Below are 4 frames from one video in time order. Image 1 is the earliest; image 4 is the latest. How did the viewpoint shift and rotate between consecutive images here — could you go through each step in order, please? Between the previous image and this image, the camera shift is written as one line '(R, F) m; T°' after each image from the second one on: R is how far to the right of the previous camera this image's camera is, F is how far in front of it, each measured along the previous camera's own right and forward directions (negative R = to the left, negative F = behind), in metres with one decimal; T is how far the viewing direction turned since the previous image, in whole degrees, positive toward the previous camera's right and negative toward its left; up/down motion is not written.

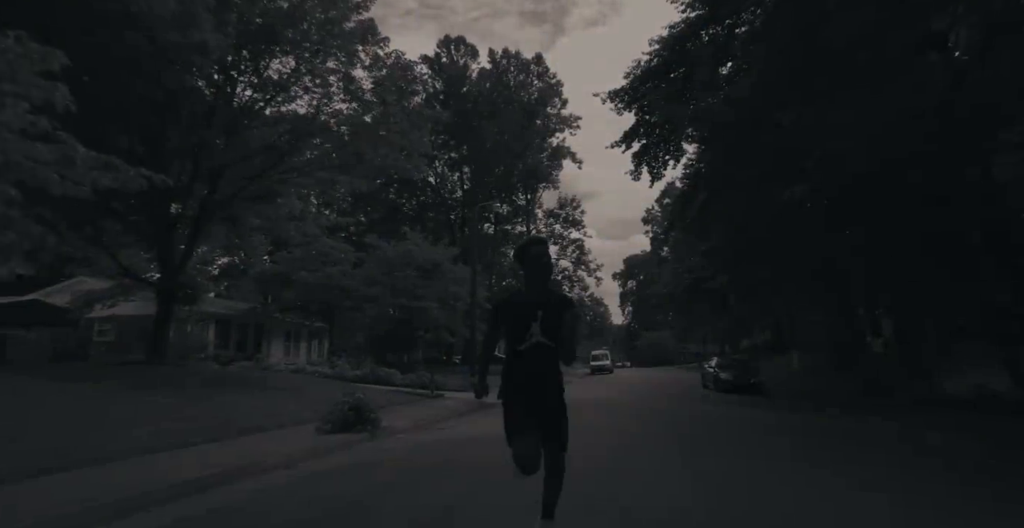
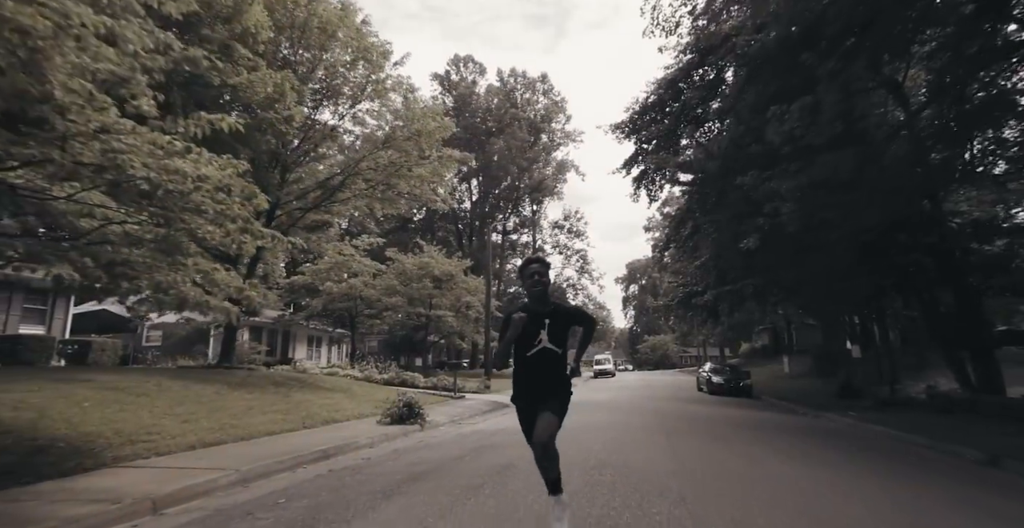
(-0.4, -2.3) m; 0°
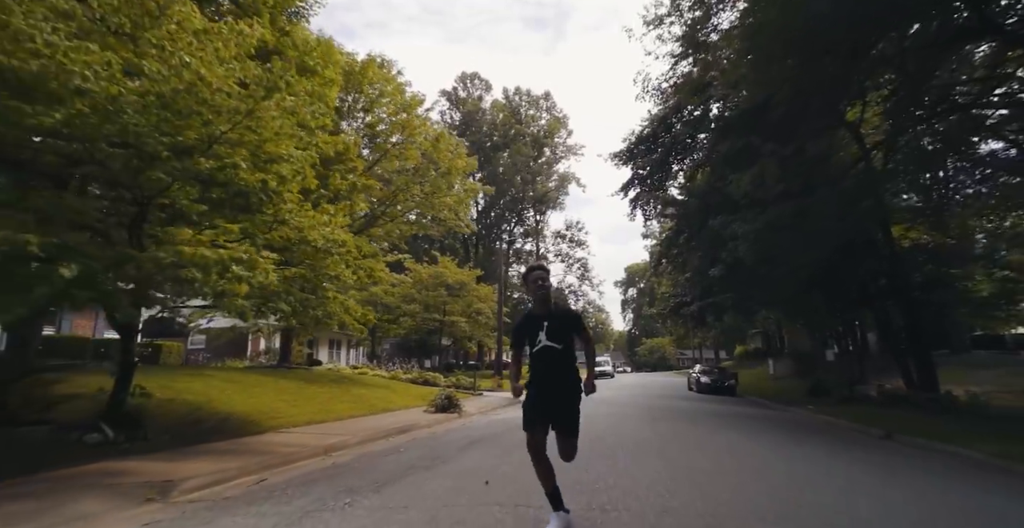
(-0.6, -2.8) m; 0°
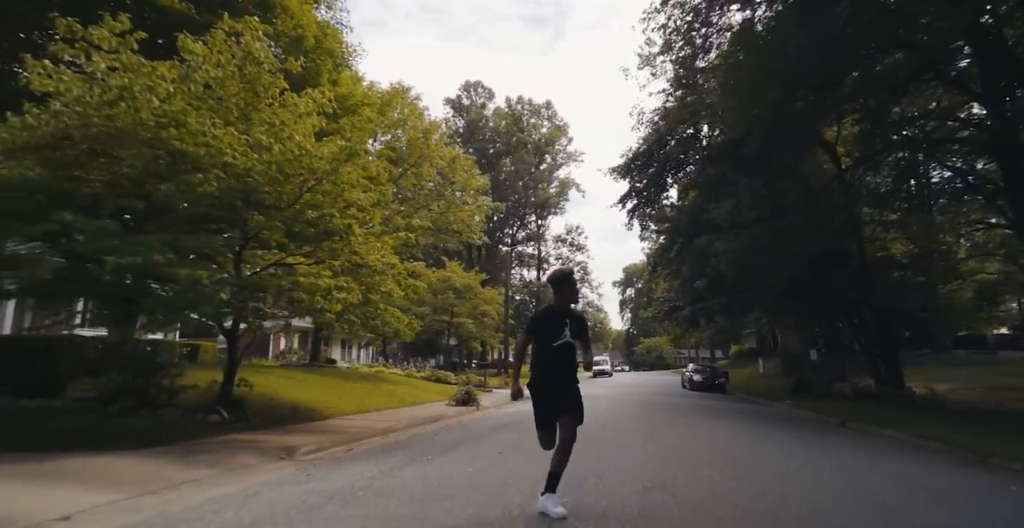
(-0.4, -1.9) m; 0°
